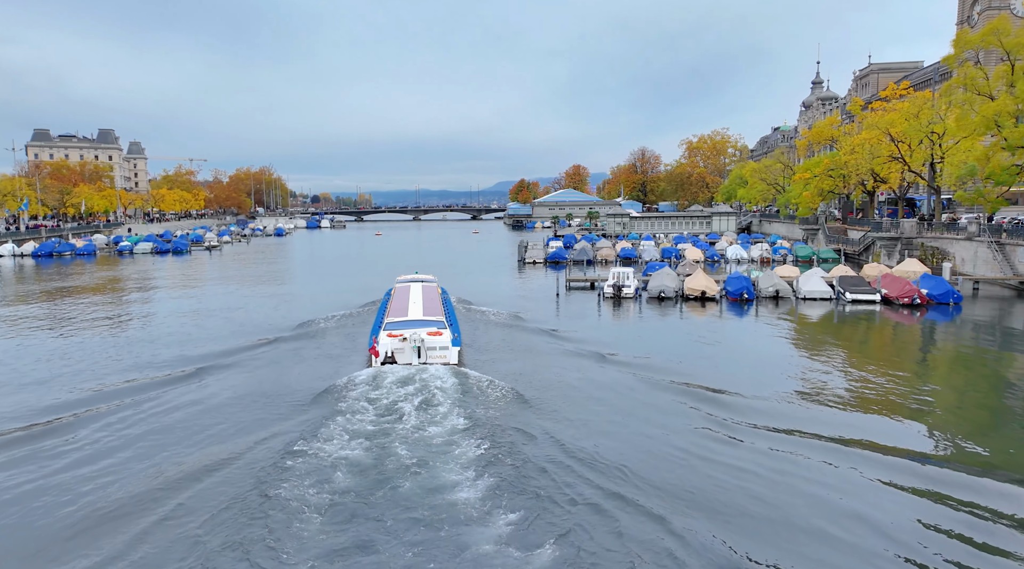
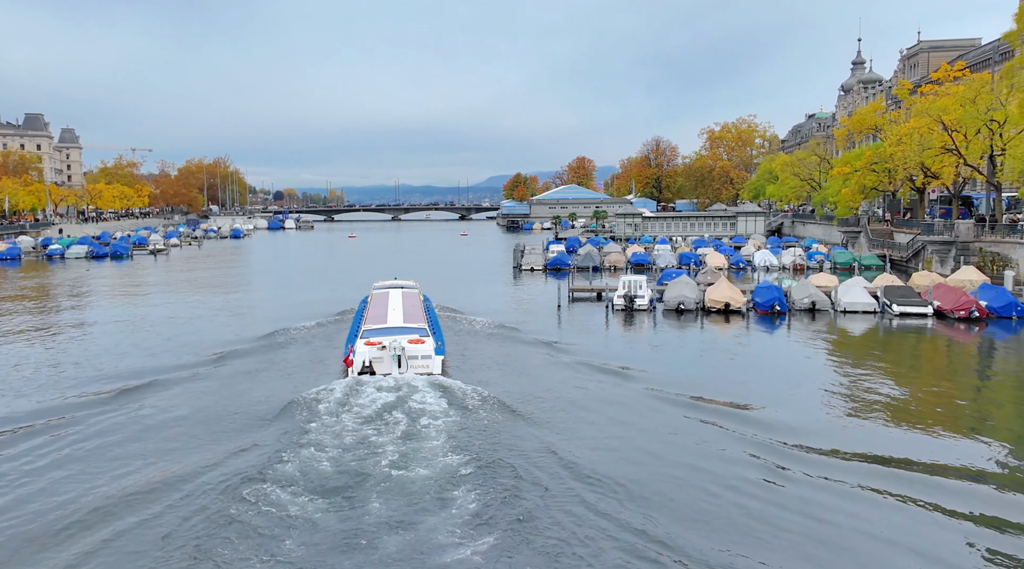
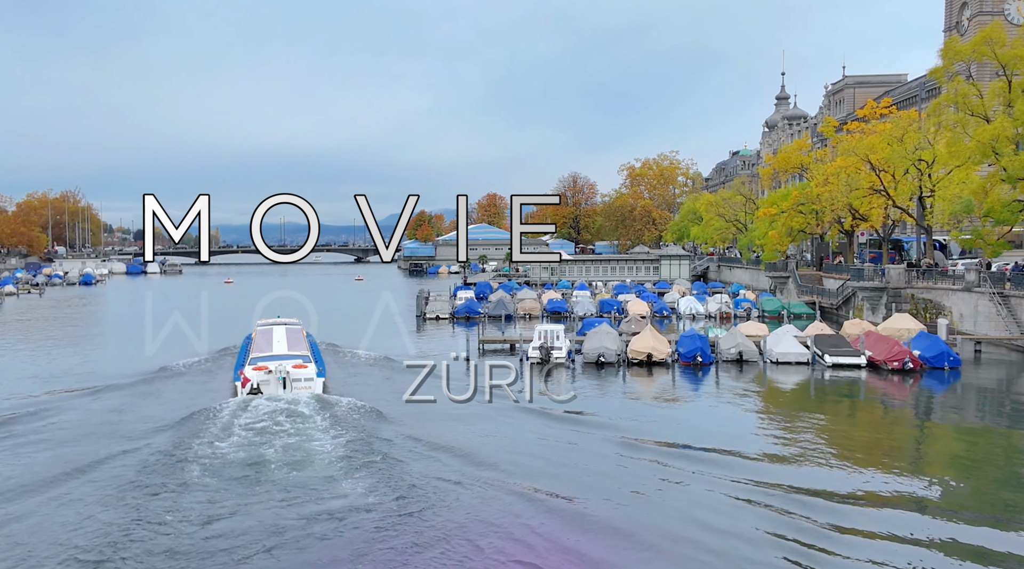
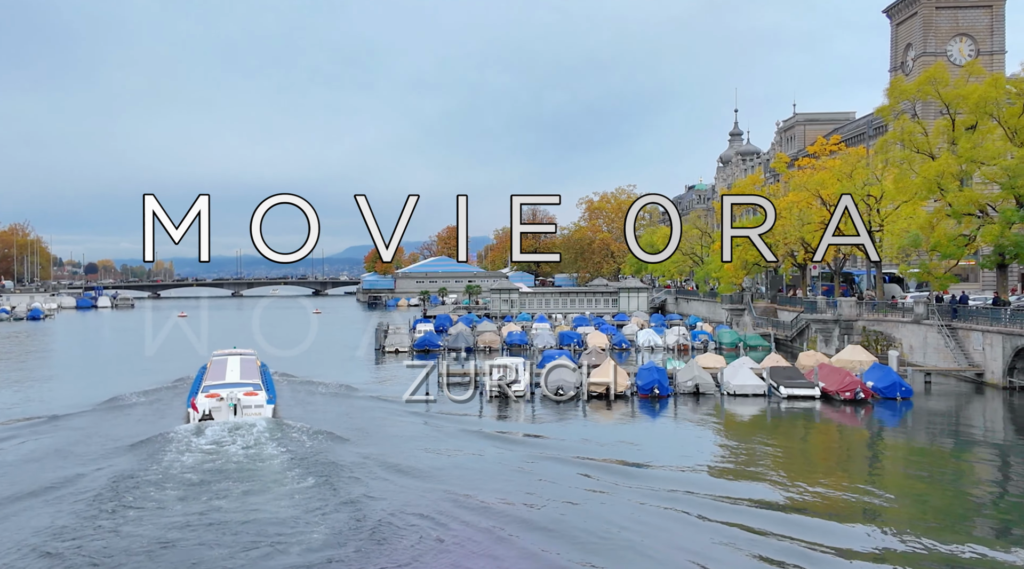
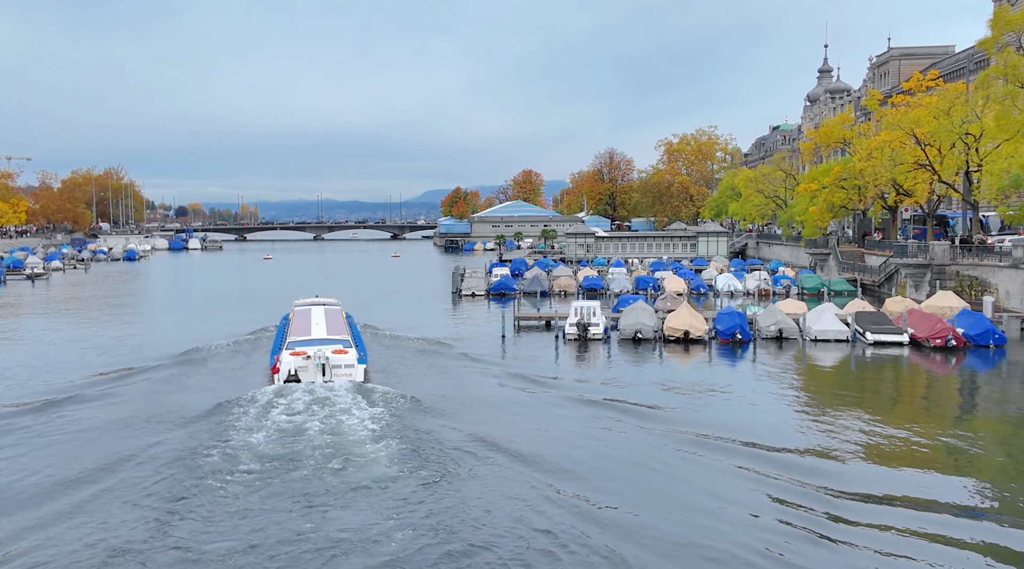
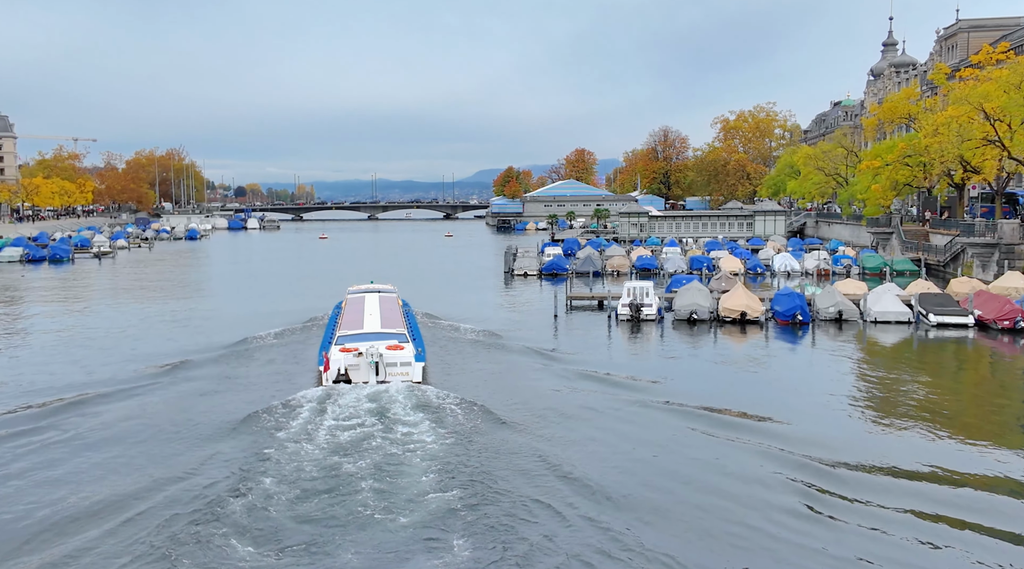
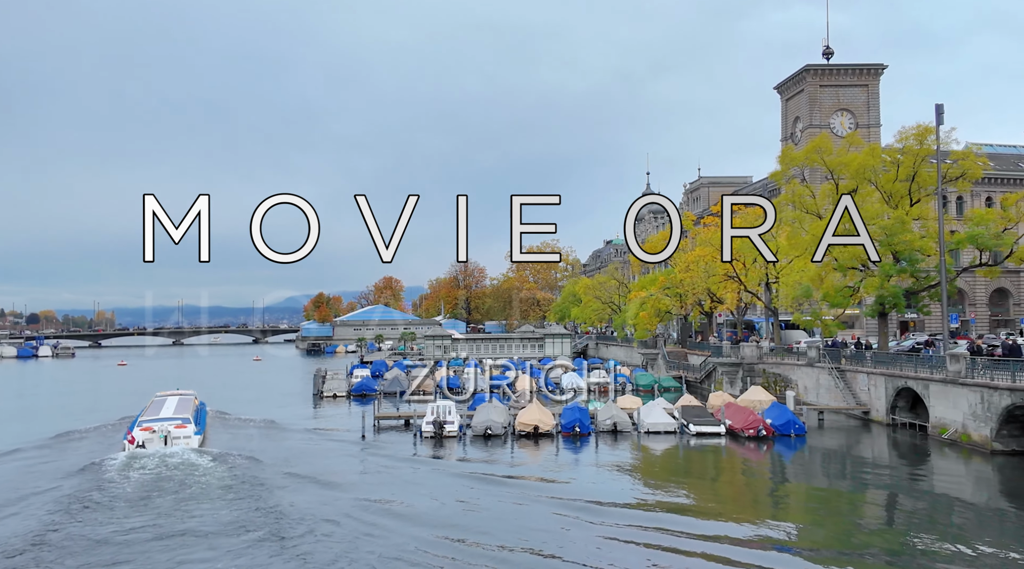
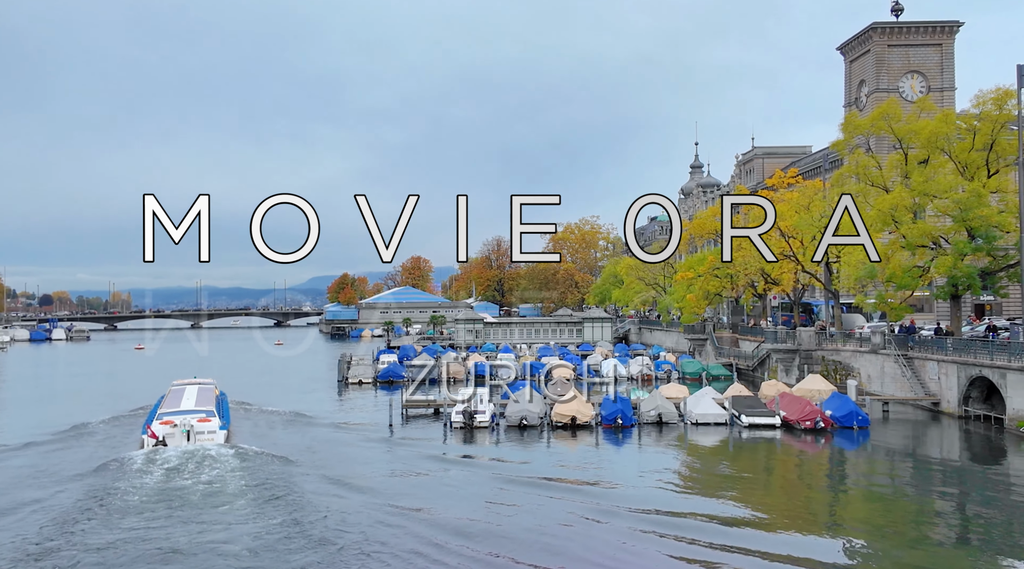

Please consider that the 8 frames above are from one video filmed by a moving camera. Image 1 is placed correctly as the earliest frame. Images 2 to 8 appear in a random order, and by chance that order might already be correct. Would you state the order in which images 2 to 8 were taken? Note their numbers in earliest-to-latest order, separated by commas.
2, 6, 5, 3, 4, 8, 7
